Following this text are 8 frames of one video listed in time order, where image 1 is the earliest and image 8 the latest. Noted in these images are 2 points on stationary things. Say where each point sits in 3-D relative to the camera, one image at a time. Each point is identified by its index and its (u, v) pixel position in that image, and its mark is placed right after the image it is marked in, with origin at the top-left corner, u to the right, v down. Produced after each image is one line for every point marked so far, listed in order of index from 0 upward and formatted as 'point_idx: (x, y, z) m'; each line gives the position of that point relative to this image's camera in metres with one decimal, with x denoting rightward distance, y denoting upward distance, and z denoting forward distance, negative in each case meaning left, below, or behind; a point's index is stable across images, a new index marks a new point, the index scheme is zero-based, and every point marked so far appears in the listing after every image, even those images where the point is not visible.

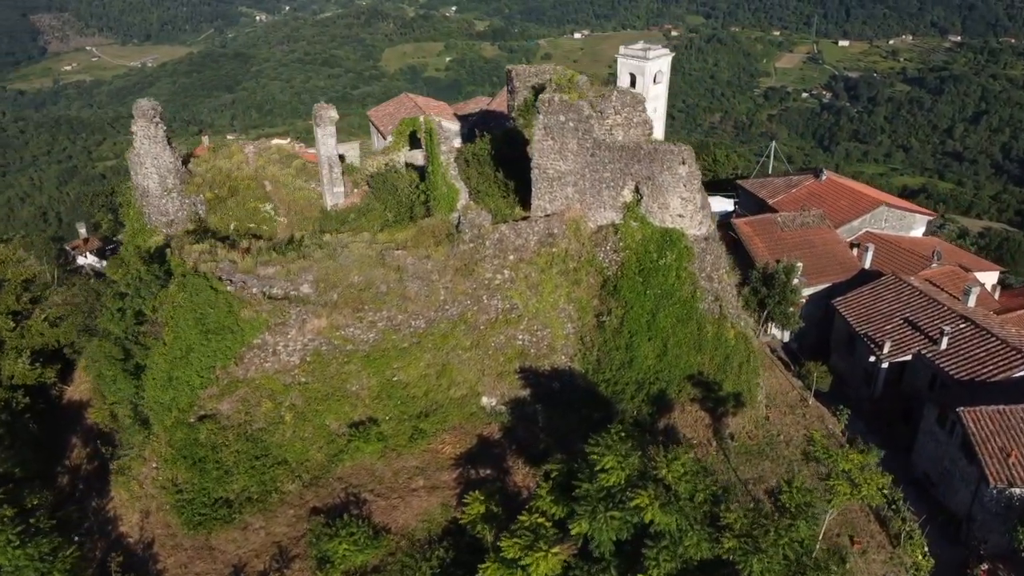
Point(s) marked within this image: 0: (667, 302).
0: (+2.8, -0.3, +15.6) m
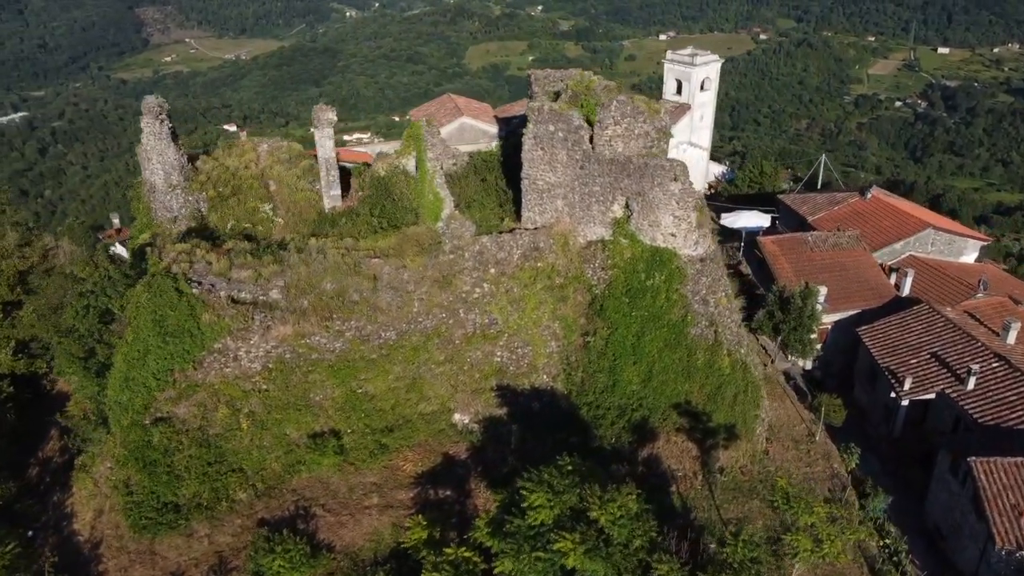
0: (+2.5, -0.7, +14.8) m
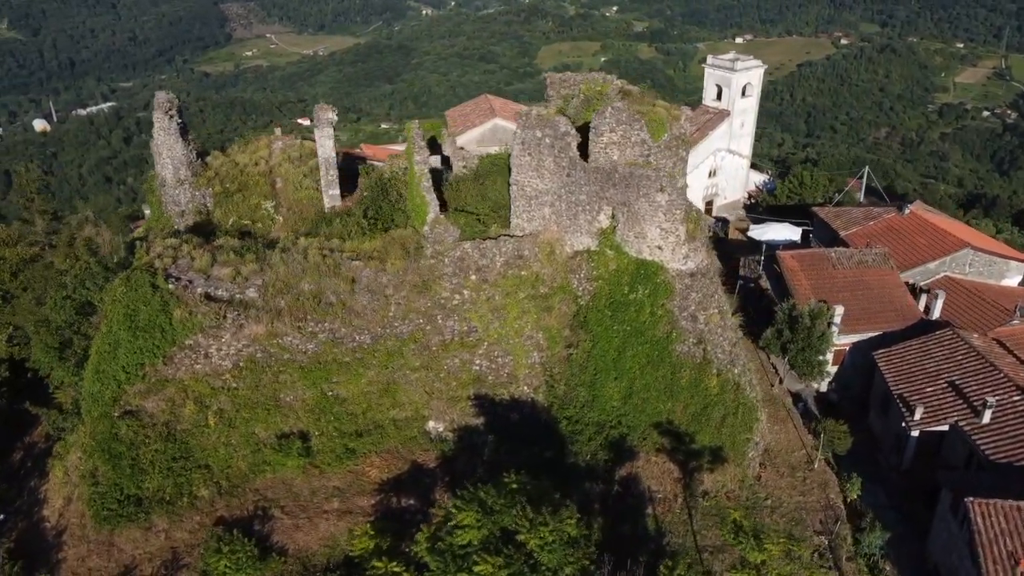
0: (+2.1, -1.0, +14.3) m
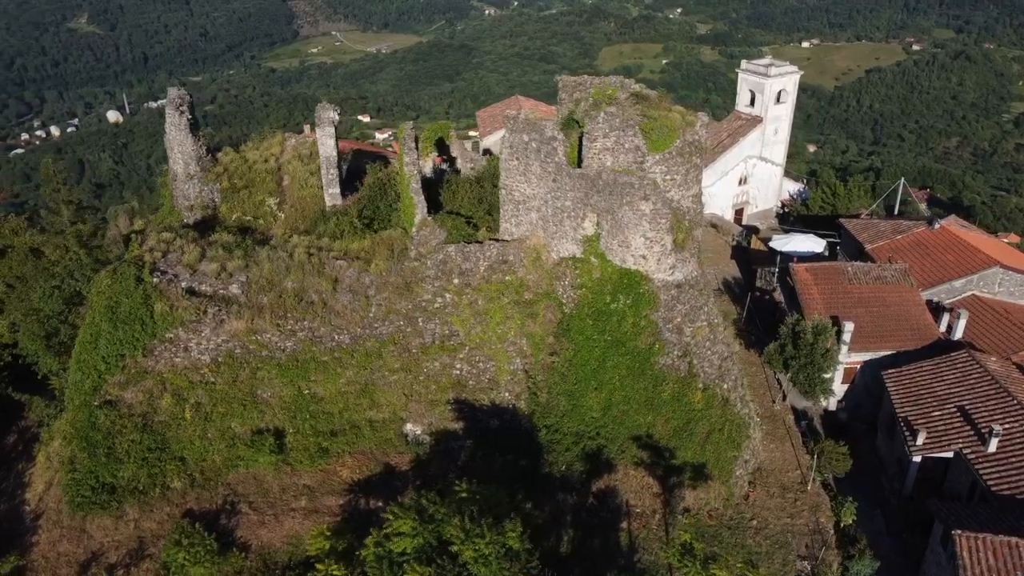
0: (+1.7, -1.1, +14.0) m
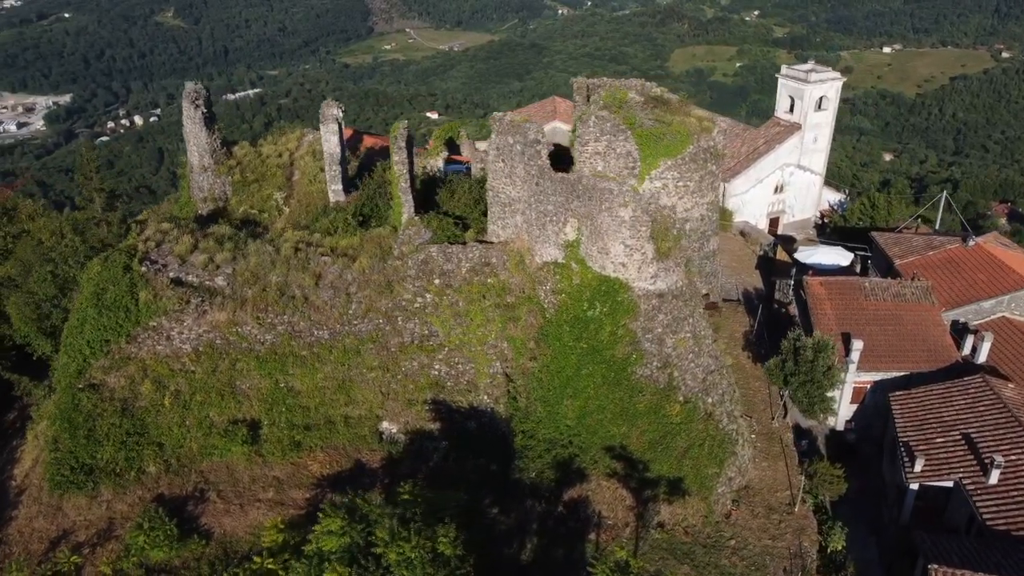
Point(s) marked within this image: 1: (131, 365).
0: (+1.3, -1.2, +13.8) m
1: (-6.4, -1.3, +13.7) m
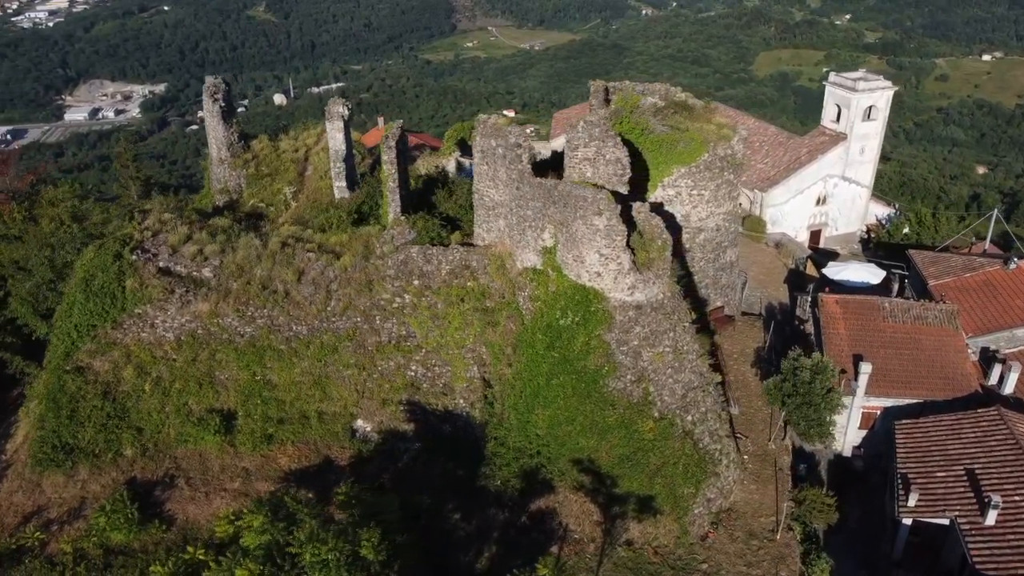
0: (+0.9, -1.4, +13.5) m
1: (-6.9, -1.1, +14.2) m
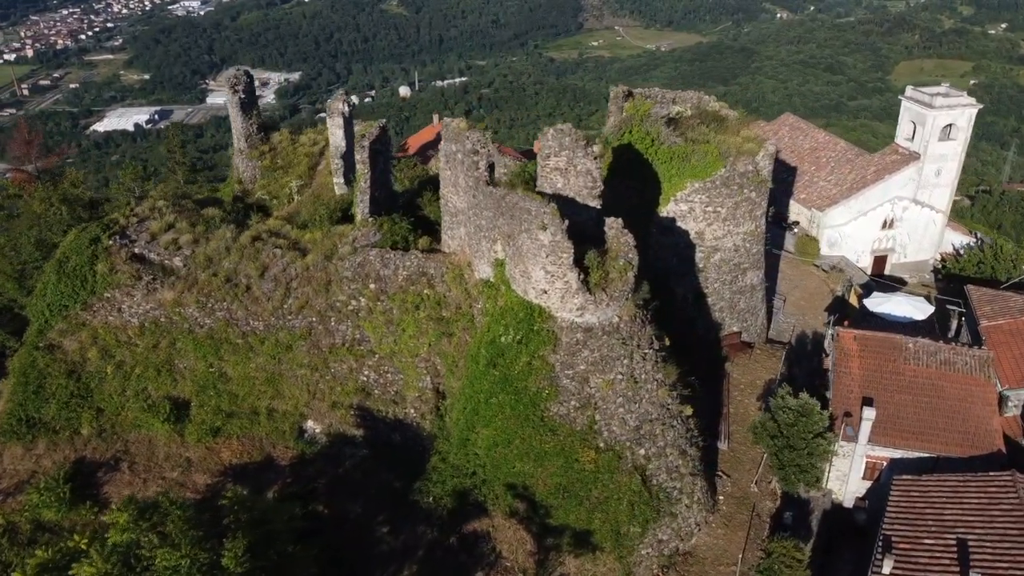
0: (-0.1, -1.6, +12.9) m
1: (-7.6, -0.8, +14.6) m
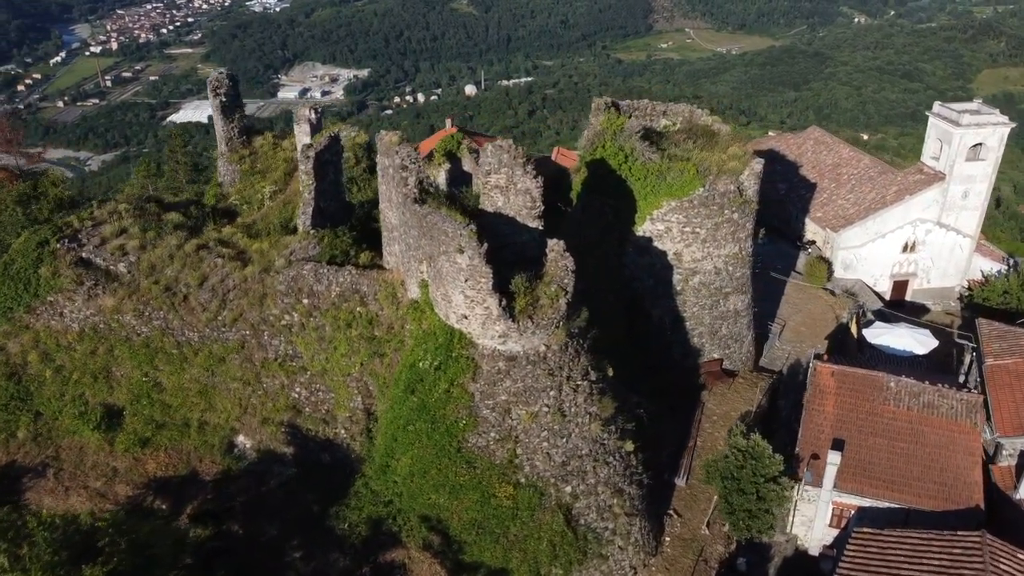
0: (-1.3, -2.0, +12.3) m
1: (-8.6, -0.8, +14.6) m
